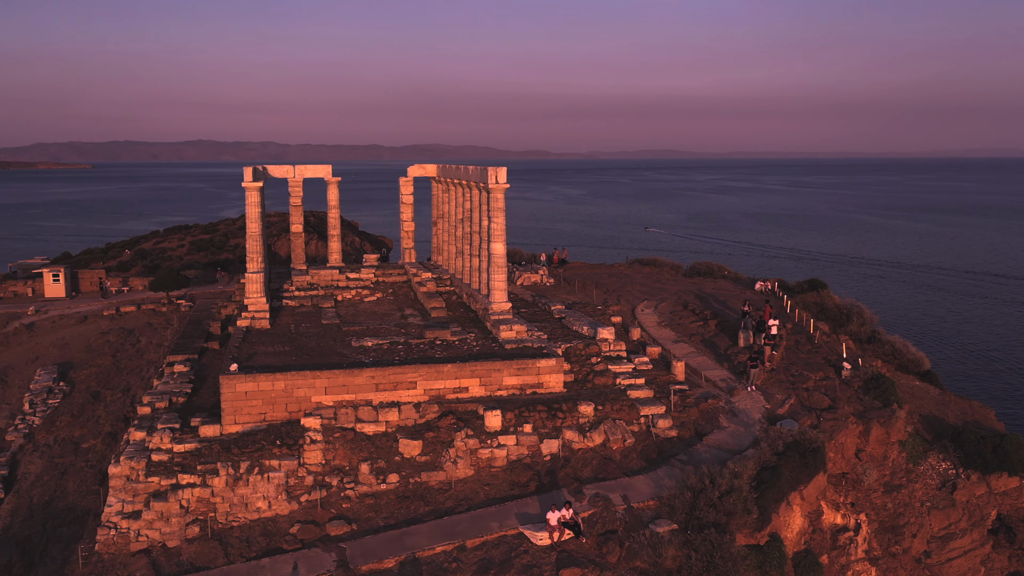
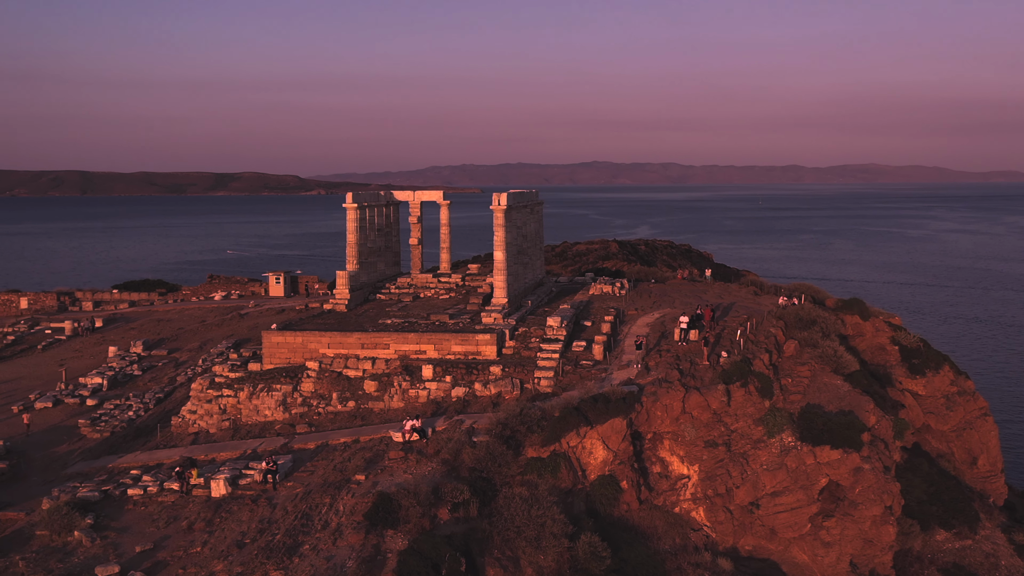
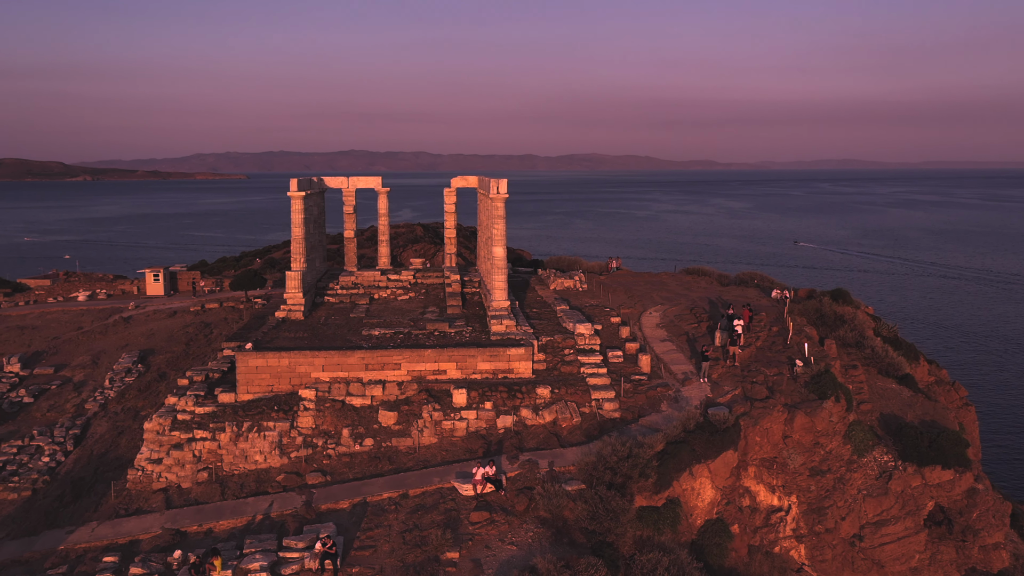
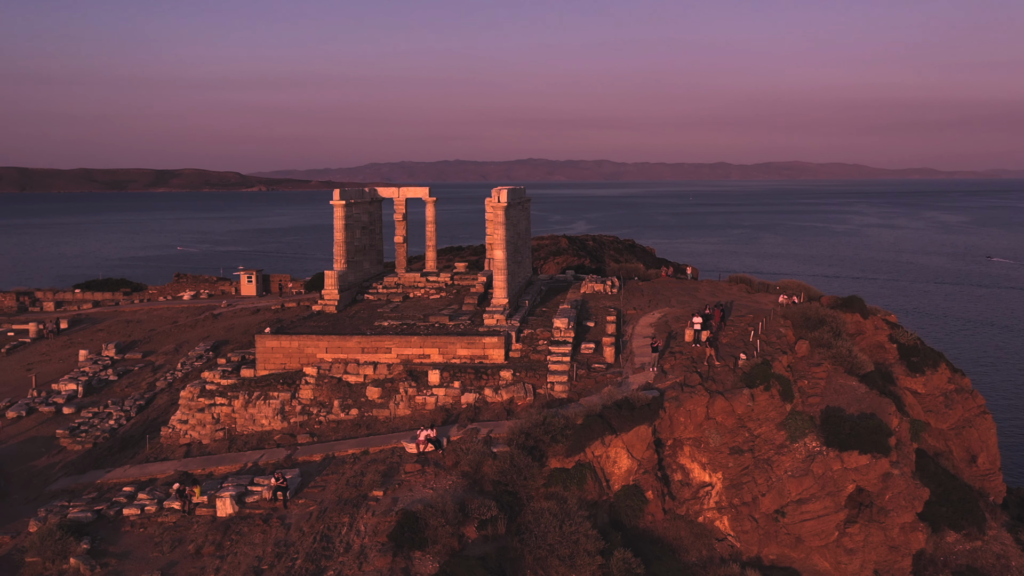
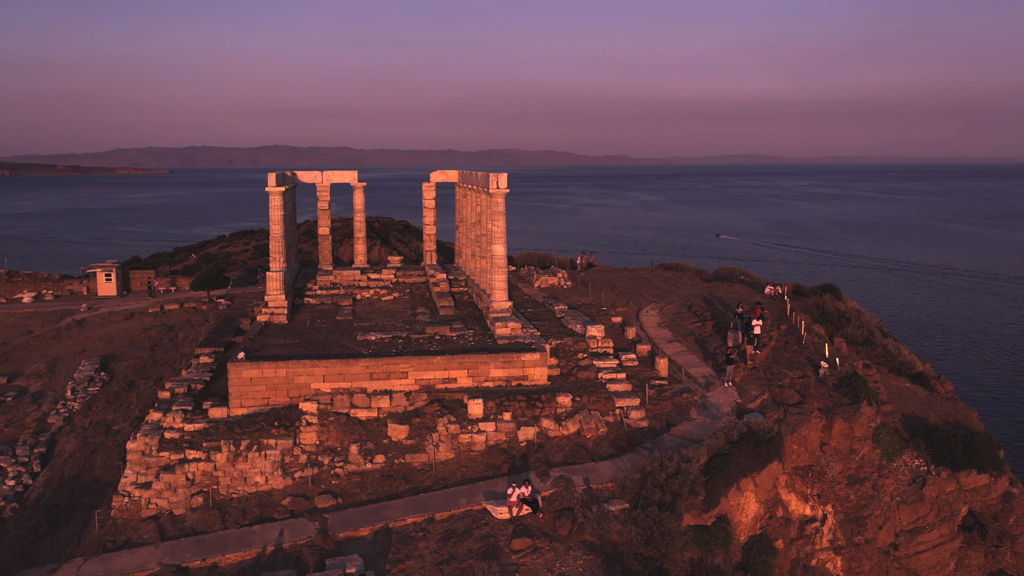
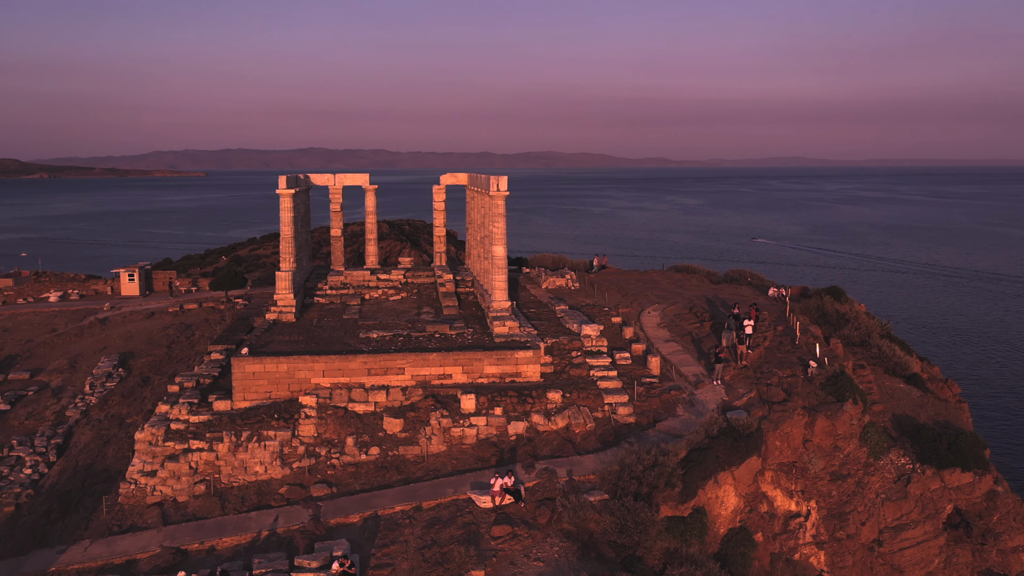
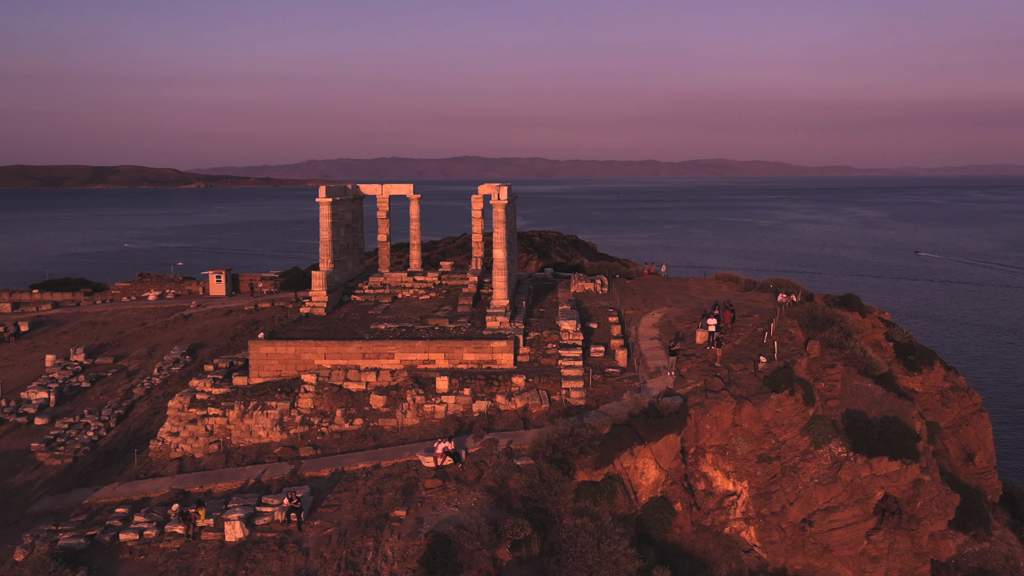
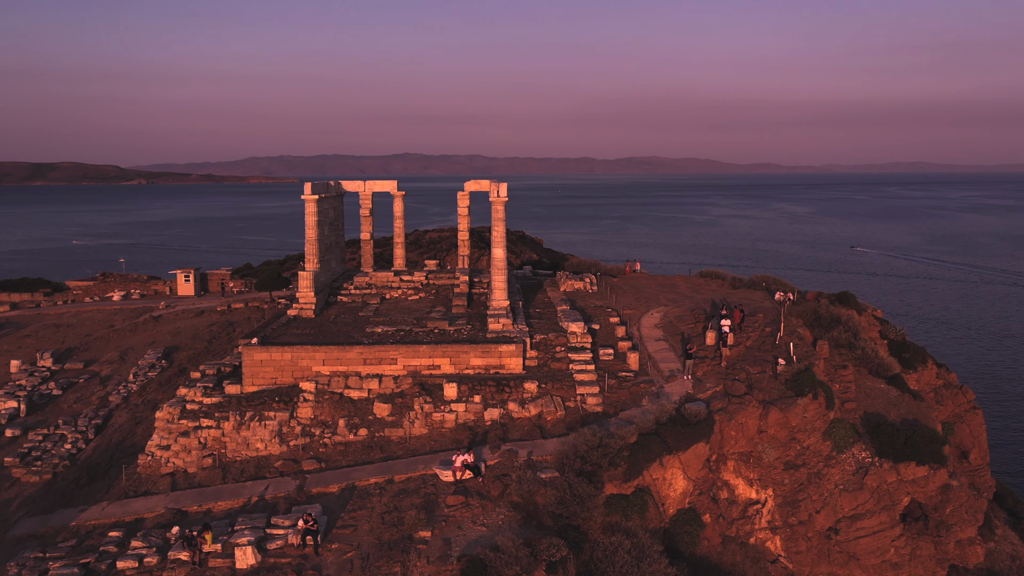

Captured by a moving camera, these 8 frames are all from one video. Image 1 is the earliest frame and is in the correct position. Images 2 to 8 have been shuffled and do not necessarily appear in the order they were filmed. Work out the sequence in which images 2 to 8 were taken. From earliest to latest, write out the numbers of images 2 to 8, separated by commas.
5, 6, 3, 8, 7, 4, 2
